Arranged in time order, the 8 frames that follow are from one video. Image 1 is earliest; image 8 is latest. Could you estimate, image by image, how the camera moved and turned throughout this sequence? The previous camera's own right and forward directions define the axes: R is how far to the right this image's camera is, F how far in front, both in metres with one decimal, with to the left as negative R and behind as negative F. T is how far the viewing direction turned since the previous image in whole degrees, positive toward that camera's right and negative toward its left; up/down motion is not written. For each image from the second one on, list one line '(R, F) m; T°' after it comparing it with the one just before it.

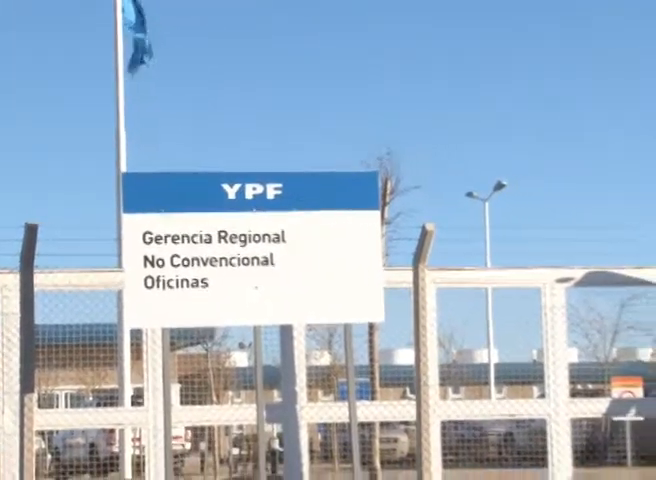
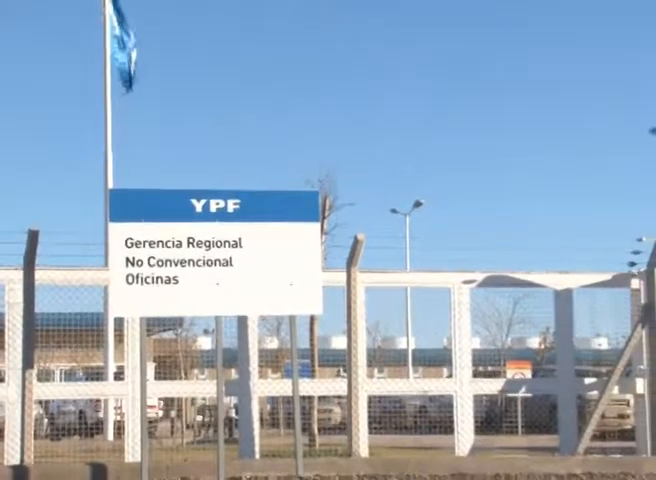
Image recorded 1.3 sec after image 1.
(+0.1, -2.0) m; +1°
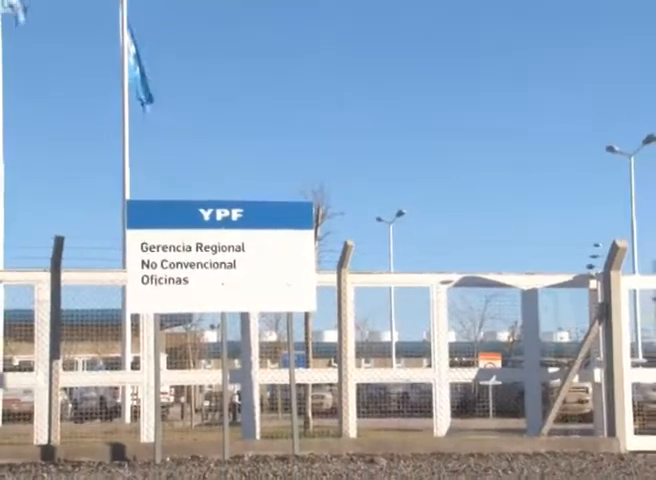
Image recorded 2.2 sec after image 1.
(+0.1, -1.4) m; 0°
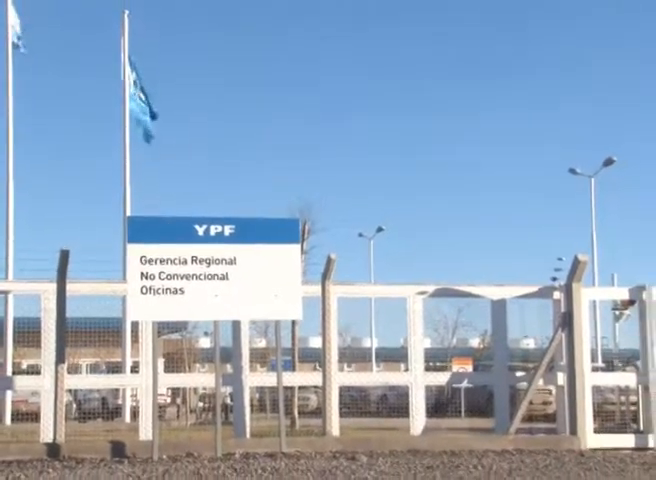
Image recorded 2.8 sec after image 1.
(0.0, -1.1) m; +1°
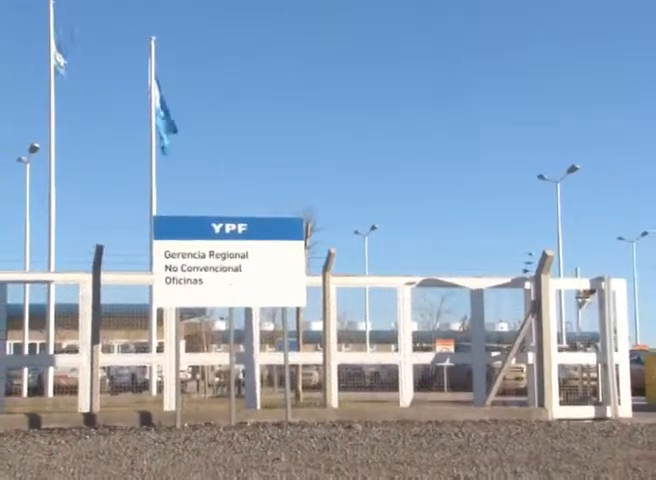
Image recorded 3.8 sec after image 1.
(+0.3, -2.0) m; -1°
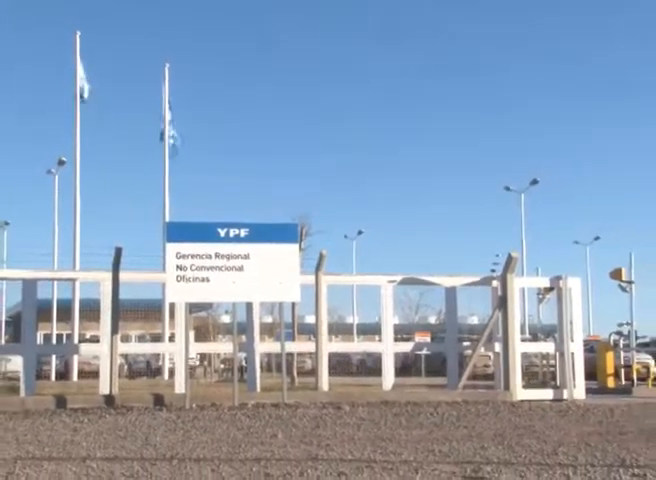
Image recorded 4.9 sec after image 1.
(+0.1, -2.1) m; 0°
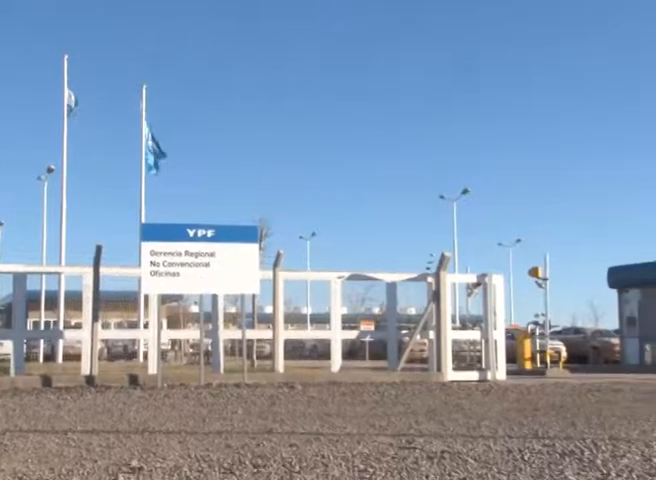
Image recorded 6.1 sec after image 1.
(+0.1, -2.5) m; +1°
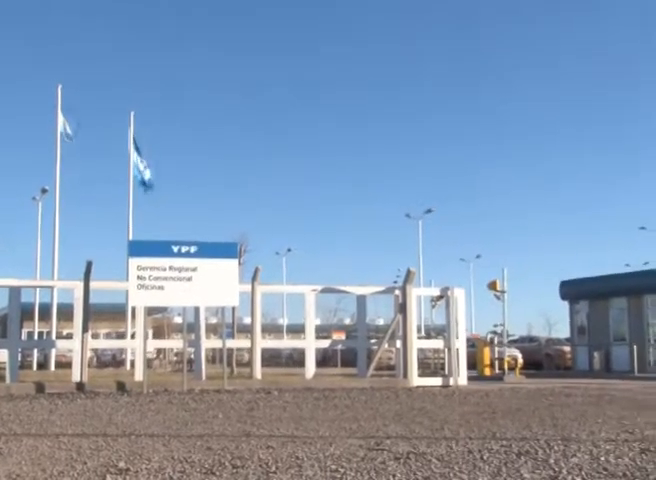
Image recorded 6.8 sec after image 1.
(0.0, -1.5) m; +1°
